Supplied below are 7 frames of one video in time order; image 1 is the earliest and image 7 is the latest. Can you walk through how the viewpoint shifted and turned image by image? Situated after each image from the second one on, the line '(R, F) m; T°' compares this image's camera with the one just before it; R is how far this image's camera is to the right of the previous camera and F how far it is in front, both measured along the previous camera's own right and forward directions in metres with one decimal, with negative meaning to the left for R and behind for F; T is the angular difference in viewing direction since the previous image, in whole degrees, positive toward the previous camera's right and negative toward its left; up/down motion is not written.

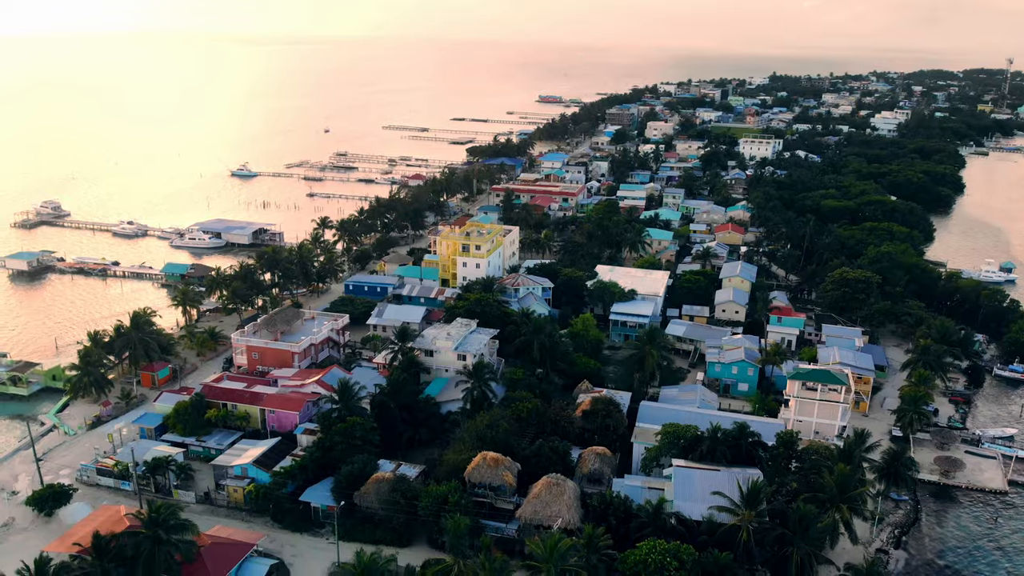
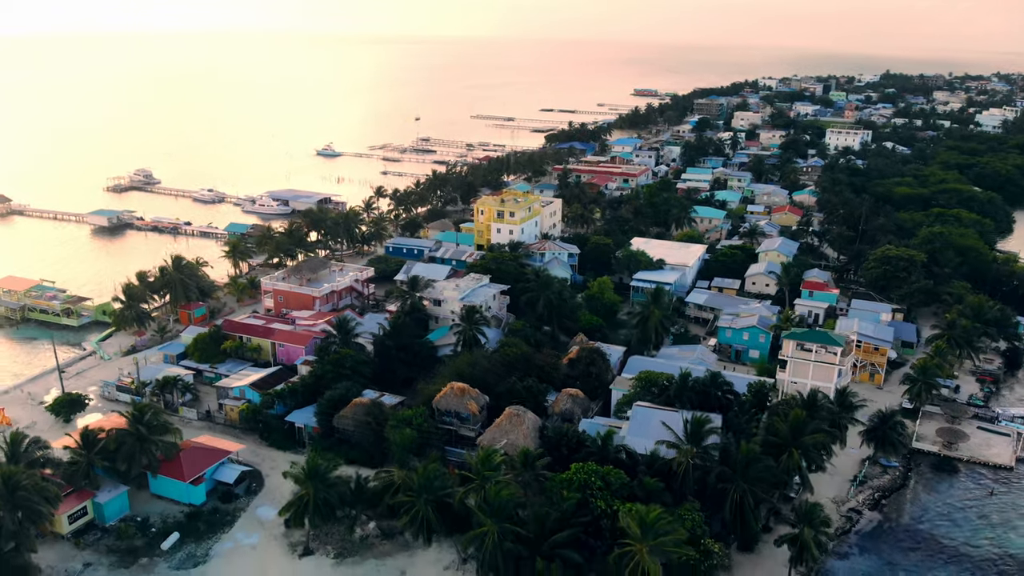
(+6.0, -0.7) m; -7°
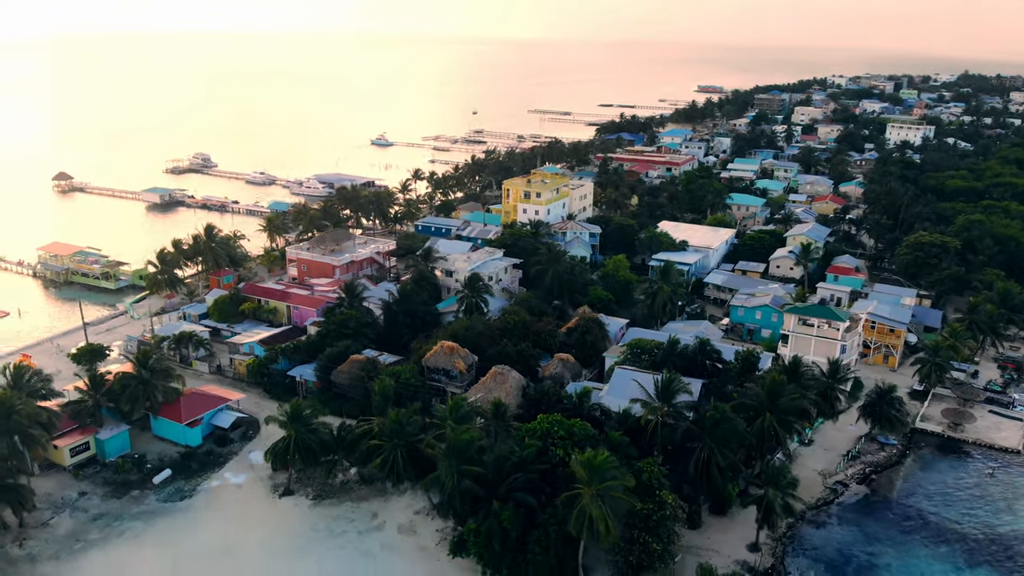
(+3.6, -0.5) m; -5°
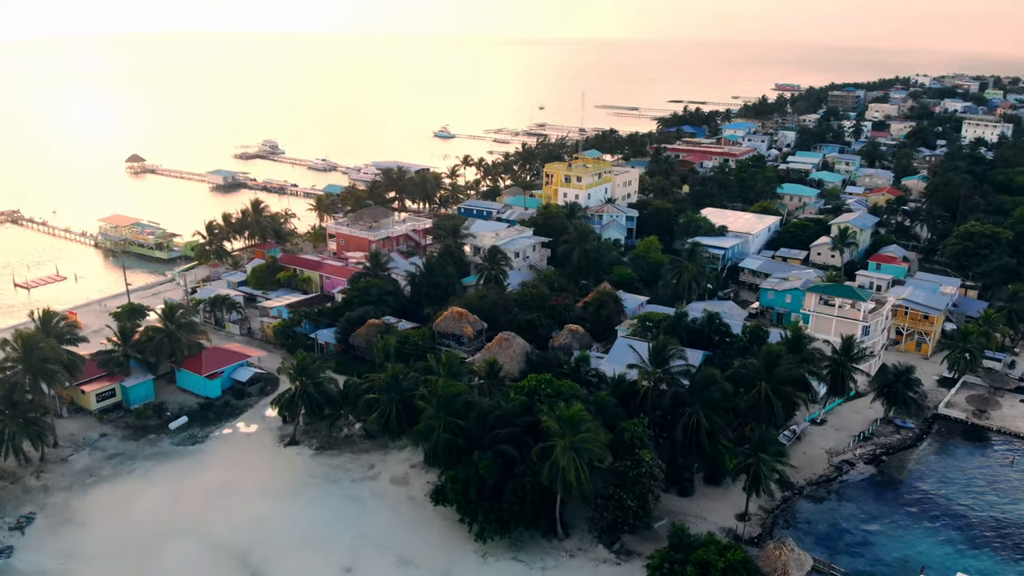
(+3.1, -0.4) m; -5°
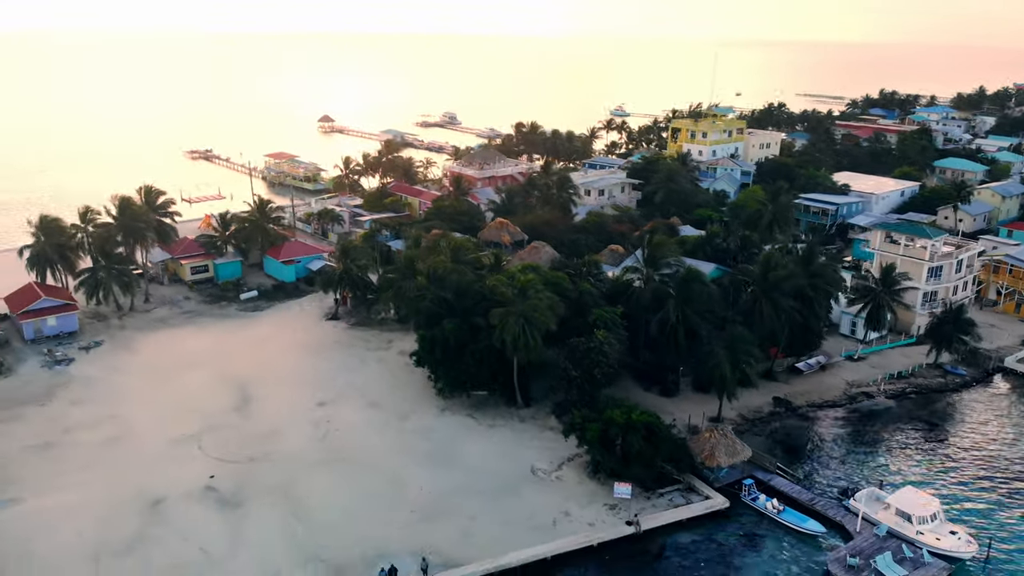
(+8.8, -0.6) m; -15°
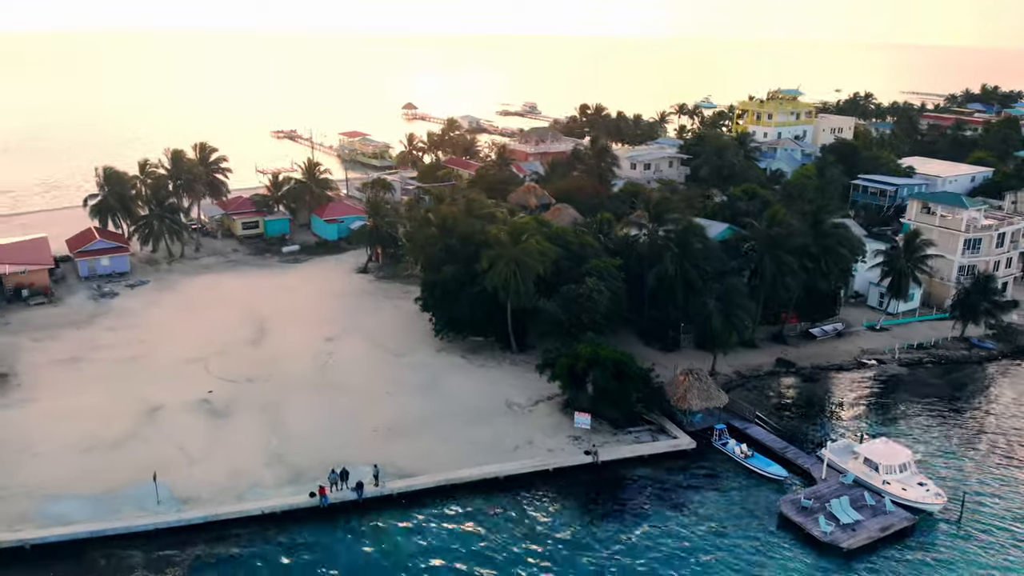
(+3.9, -0.6) m; -7°
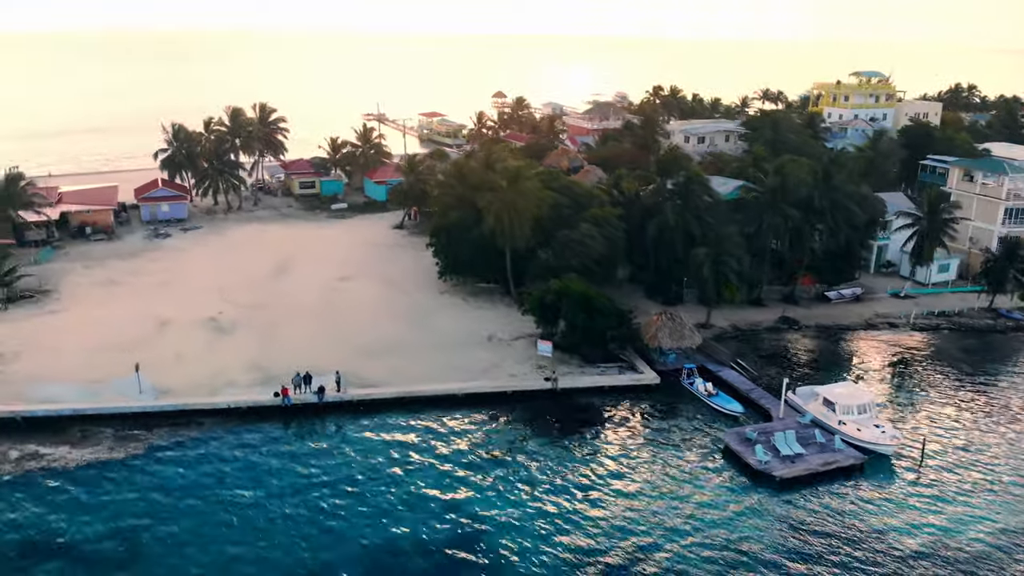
(+4.4, -0.6) m; -8°
